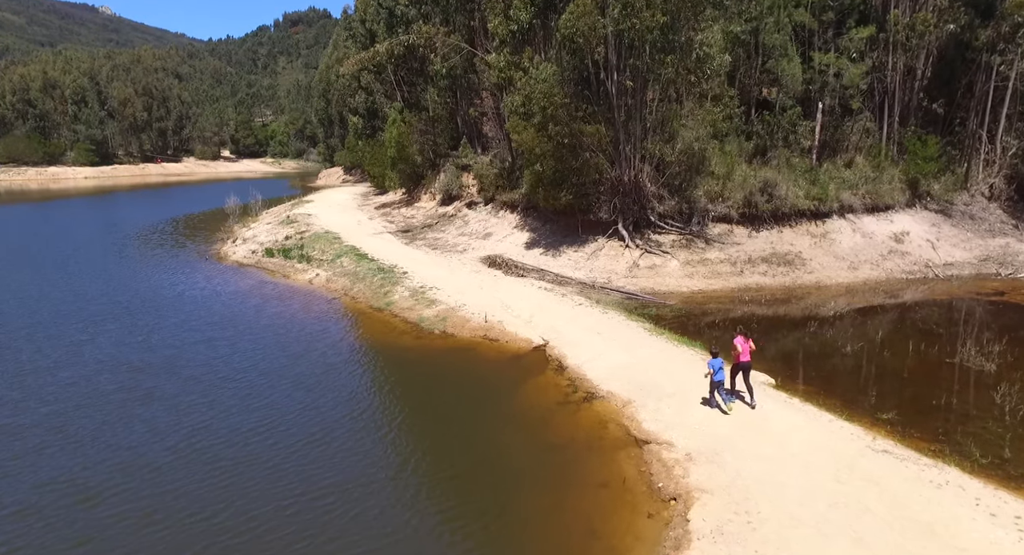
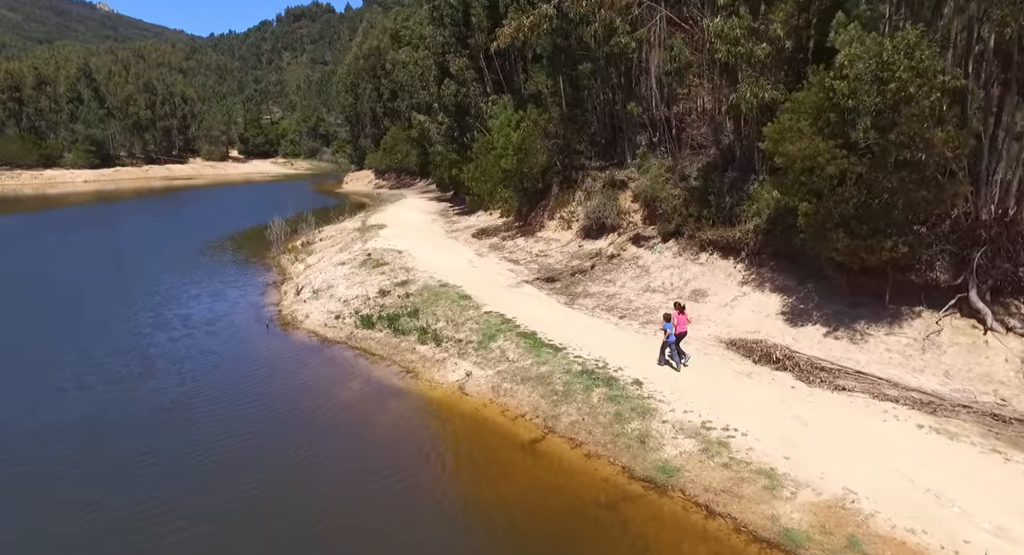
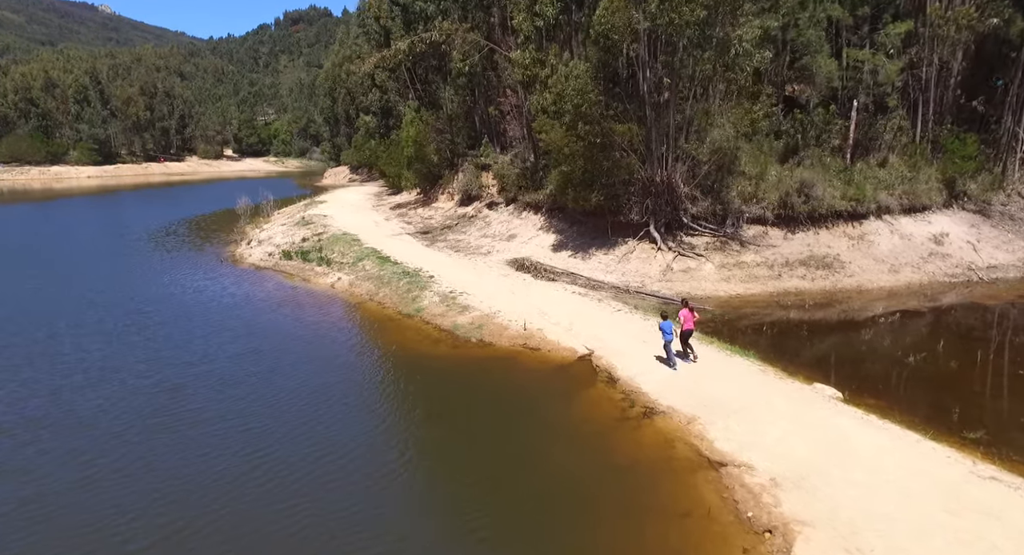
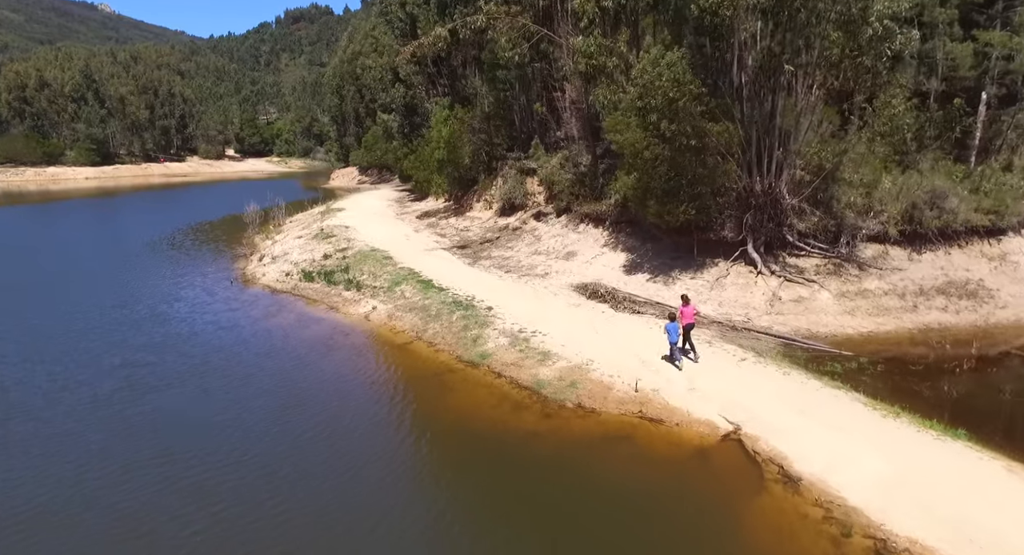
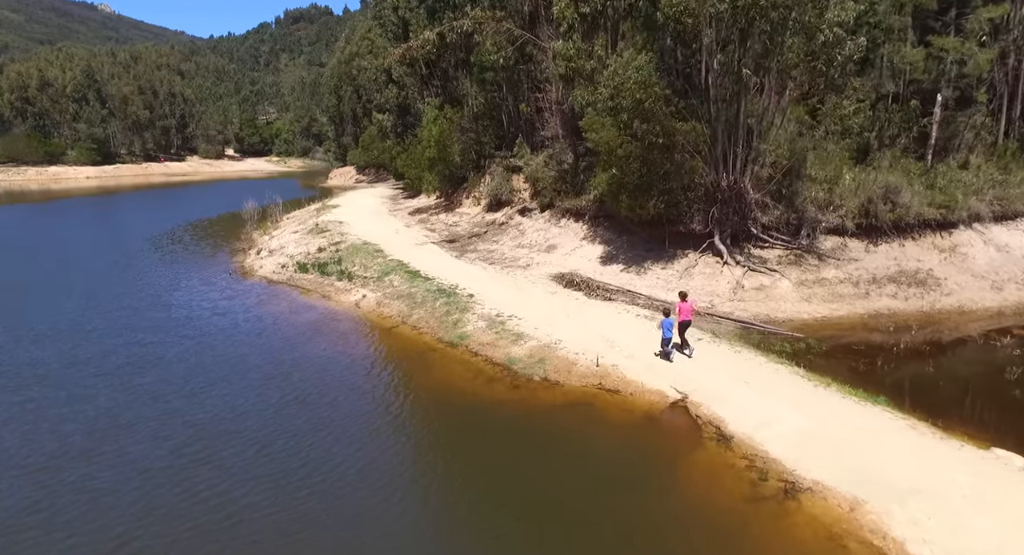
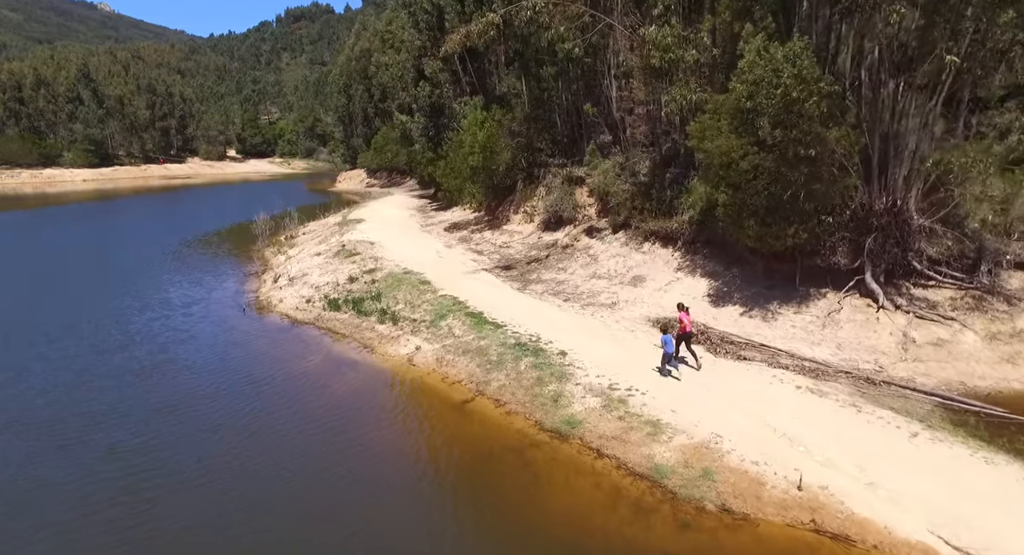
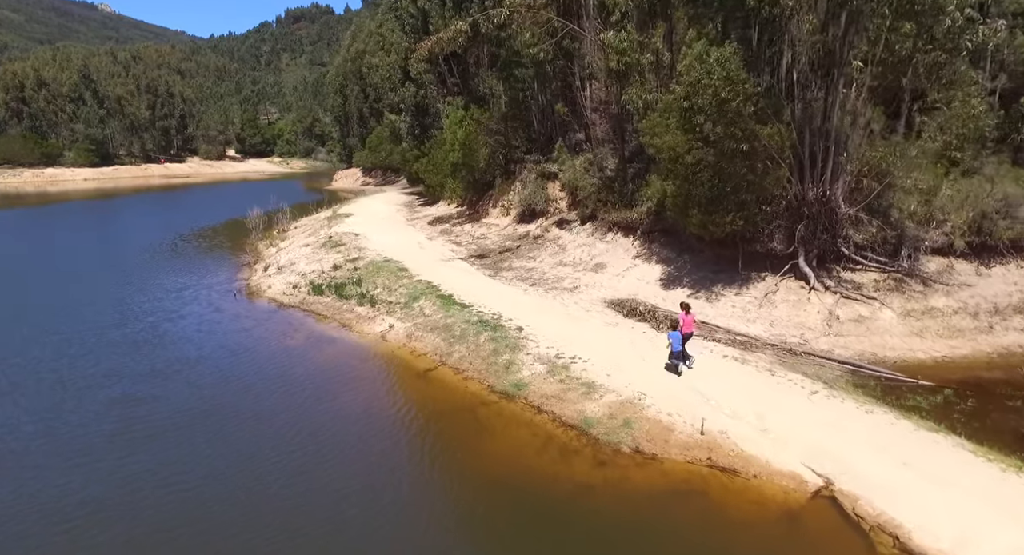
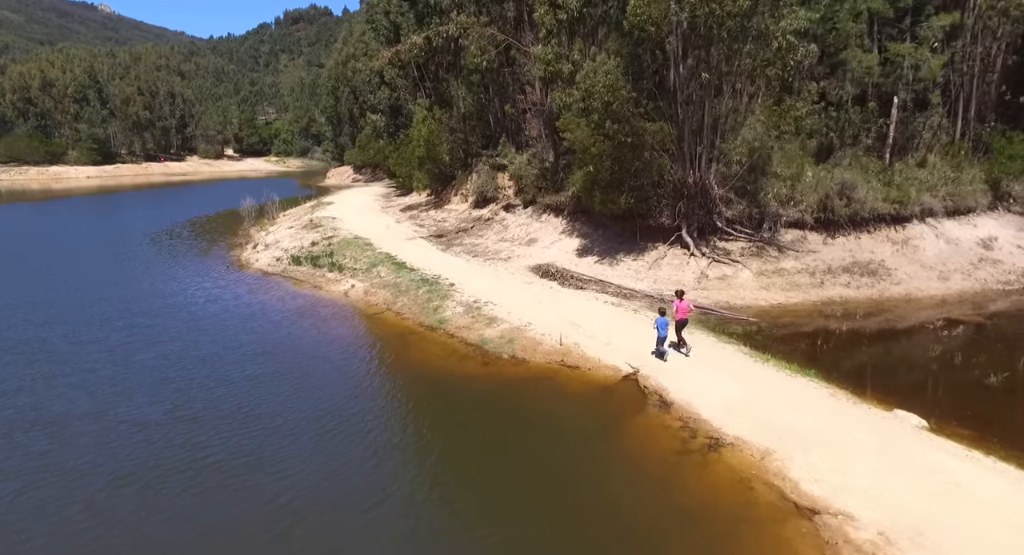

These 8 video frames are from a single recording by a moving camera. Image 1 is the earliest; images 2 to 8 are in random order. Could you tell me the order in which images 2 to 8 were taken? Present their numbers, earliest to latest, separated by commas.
3, 8, 5, 4, 7, 6, 2
